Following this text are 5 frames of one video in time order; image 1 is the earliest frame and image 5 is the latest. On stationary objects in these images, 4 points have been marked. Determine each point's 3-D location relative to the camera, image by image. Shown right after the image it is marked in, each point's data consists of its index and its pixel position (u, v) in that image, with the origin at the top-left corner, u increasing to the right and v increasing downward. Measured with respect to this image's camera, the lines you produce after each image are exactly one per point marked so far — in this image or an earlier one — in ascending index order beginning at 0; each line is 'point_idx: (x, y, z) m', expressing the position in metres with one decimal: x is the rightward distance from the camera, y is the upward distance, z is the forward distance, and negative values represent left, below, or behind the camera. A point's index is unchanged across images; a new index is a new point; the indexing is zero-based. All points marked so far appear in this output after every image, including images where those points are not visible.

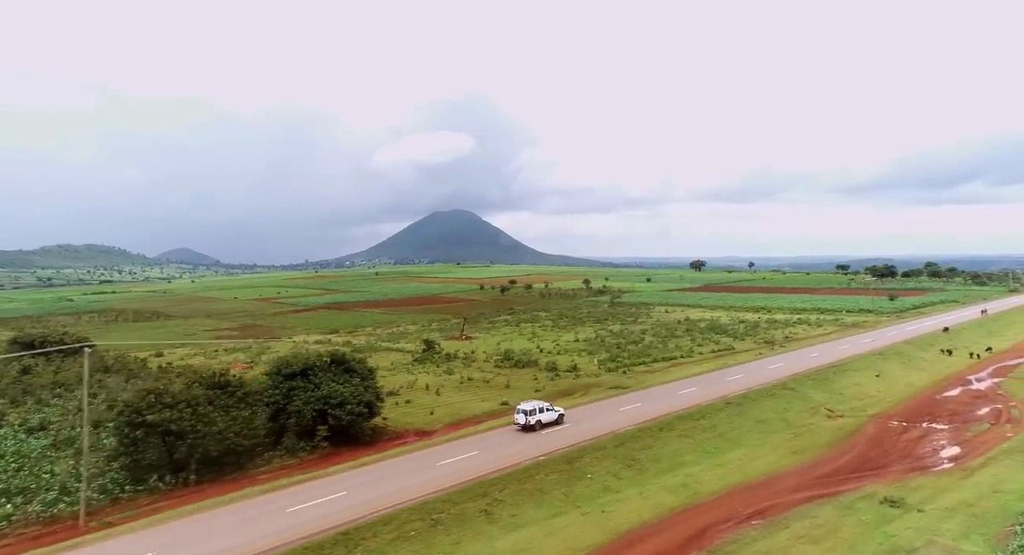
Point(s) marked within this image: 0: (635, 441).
0: (+3.8, -5.1, +18.9) m
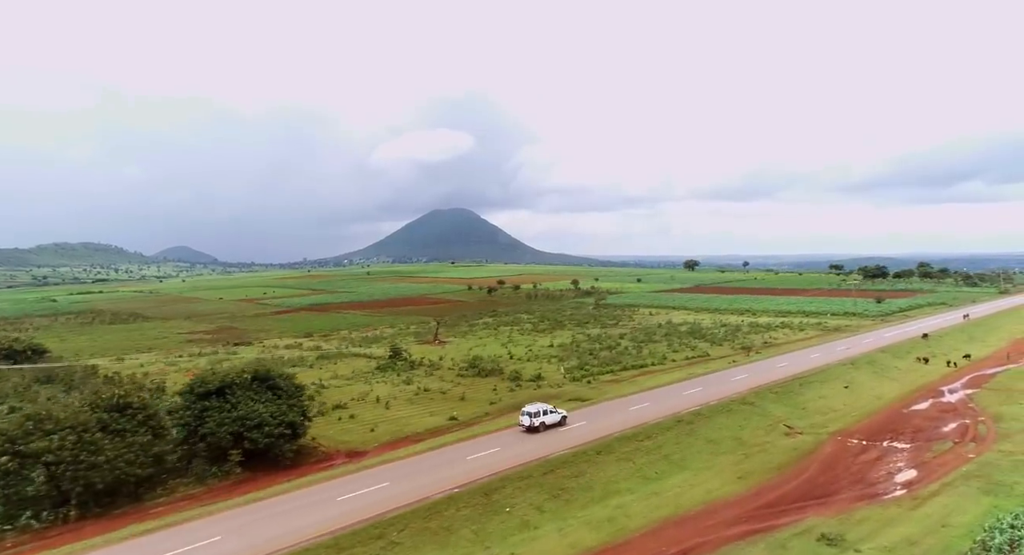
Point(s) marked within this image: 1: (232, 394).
0: (+1.6, -5.5, +17.7) m
1: (-9.1, -3.8, +19.8) m
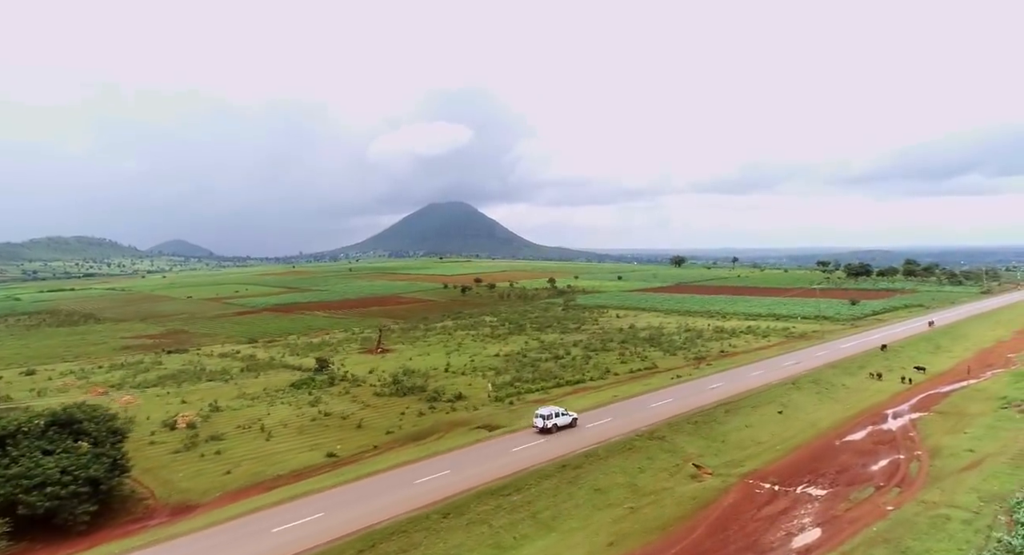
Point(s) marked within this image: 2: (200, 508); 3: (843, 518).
0: (-2.9, -6.4, +14.9) m
1: (-13.5, -4.6, +16.8) m
2: (-9.6, -7.1, +18.8) m
3: (+10.0, -7.2, +18.4) m
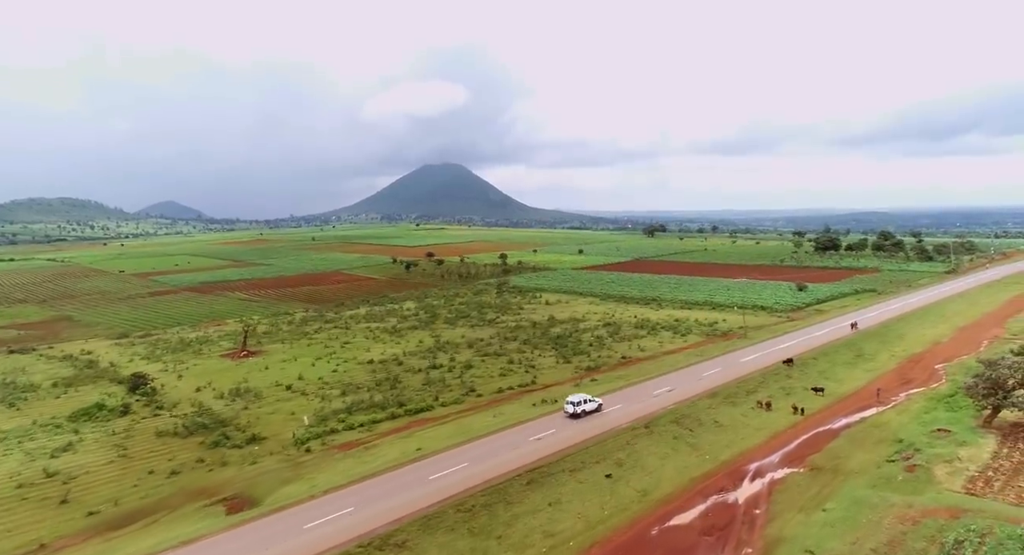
0: (-11.7, -8.4, +8.9) m
1: (-22.4, -6.5, +10.4) m
2: (-18.5, -8.8, +12.6) m
3: (+1.0, -9.1, +12.7) m
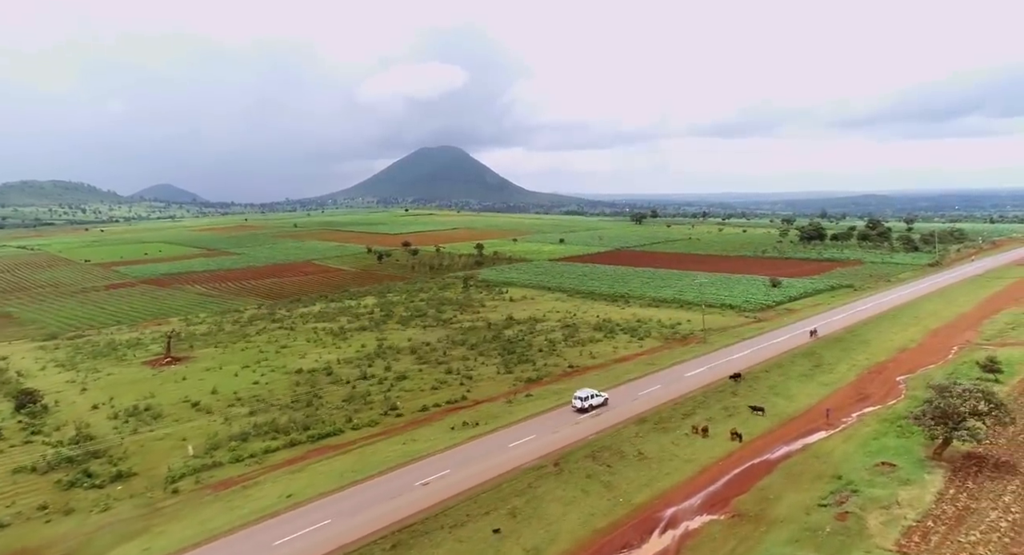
0: (-15.9, -9.6, +5.9) m
1: (-26.6, -7.7, +7.3) m
2: (-22.7, -10.0, +9.5) m
3: (-3.2, -10.3, +9.8) m
